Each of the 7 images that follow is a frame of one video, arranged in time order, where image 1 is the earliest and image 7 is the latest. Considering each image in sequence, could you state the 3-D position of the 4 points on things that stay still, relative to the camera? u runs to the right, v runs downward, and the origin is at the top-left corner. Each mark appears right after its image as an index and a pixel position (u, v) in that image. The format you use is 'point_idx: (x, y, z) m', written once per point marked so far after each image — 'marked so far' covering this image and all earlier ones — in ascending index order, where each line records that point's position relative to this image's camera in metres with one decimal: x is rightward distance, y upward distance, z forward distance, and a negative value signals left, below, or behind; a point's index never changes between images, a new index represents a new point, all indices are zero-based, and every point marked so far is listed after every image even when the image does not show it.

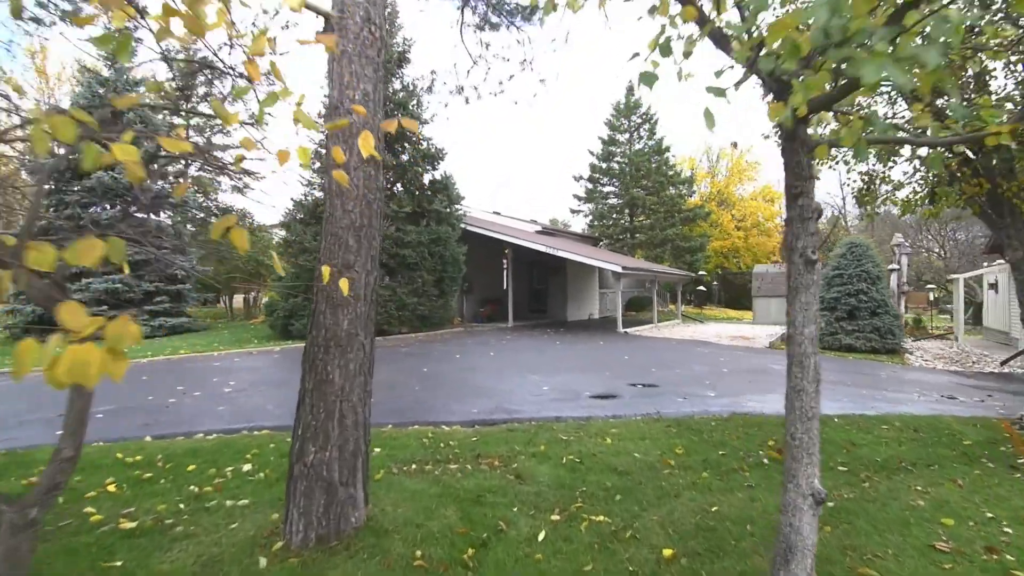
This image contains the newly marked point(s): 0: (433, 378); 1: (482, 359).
0: (-1.6, -1.9, +7.5) m
1: (-0.8, -1.8, +9.1) m
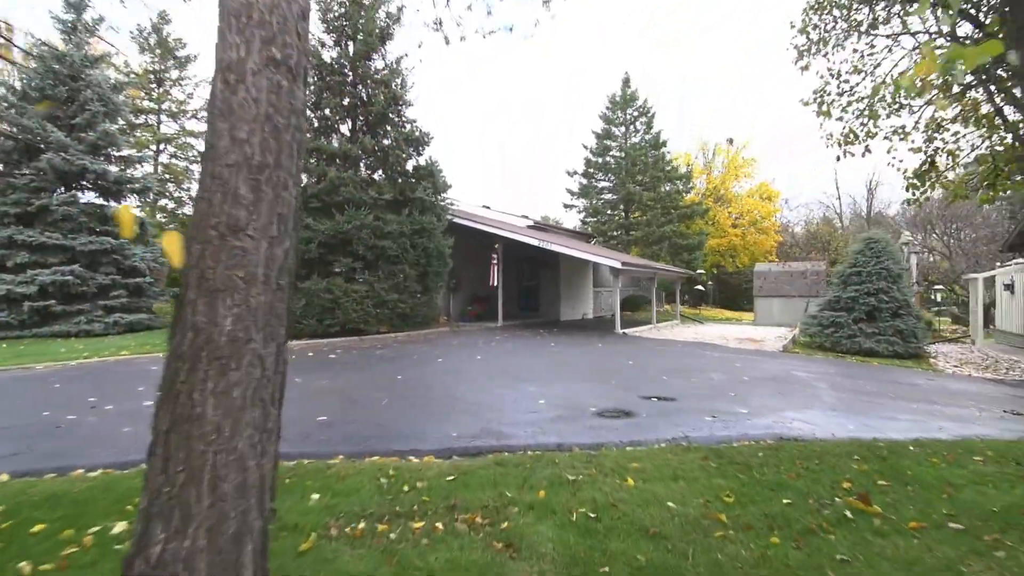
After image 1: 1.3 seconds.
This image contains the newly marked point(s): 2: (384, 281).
0: (-1.8, -1.7, +6.3) m
1: (-1.0, -1.7, +7.9) m
2: (-4.5, +0.3, +12.6) m
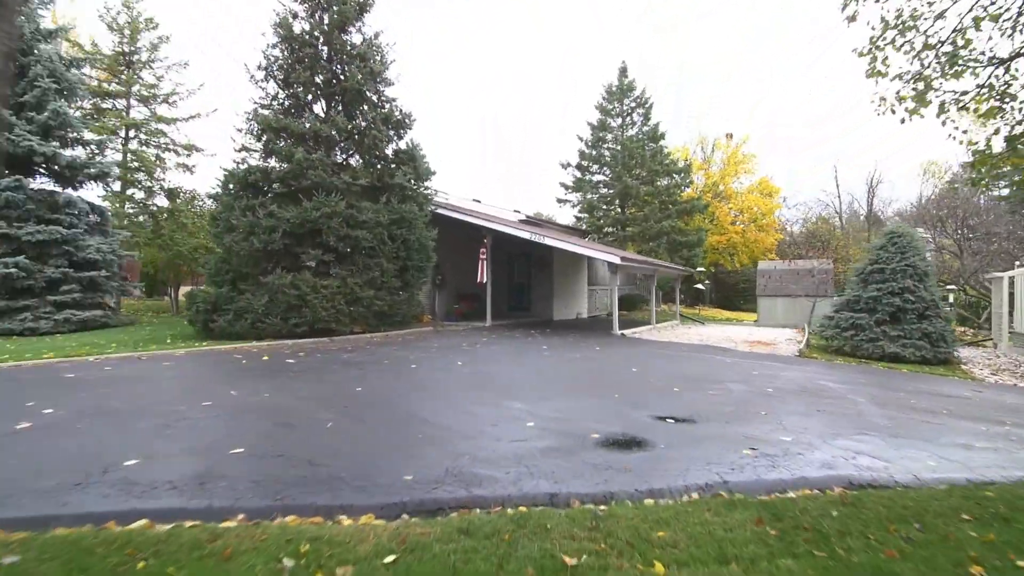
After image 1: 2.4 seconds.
0: (-2.1, -1.6, +5.1) m
1: (-1.2, -1.6, +6.8) m
2: (-4.9, +0.4, +11.4) m
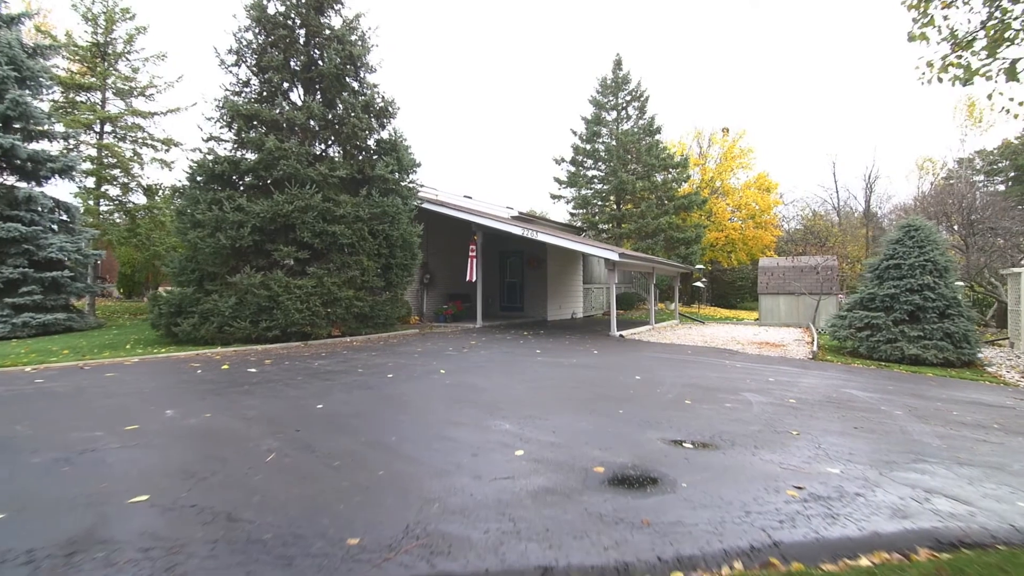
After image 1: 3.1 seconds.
0: (-2.2, -1.6, +4.3) m
1: (-1.4, -1.6, +6.0) m
2: (-5.2, +0.4, +10.5) m
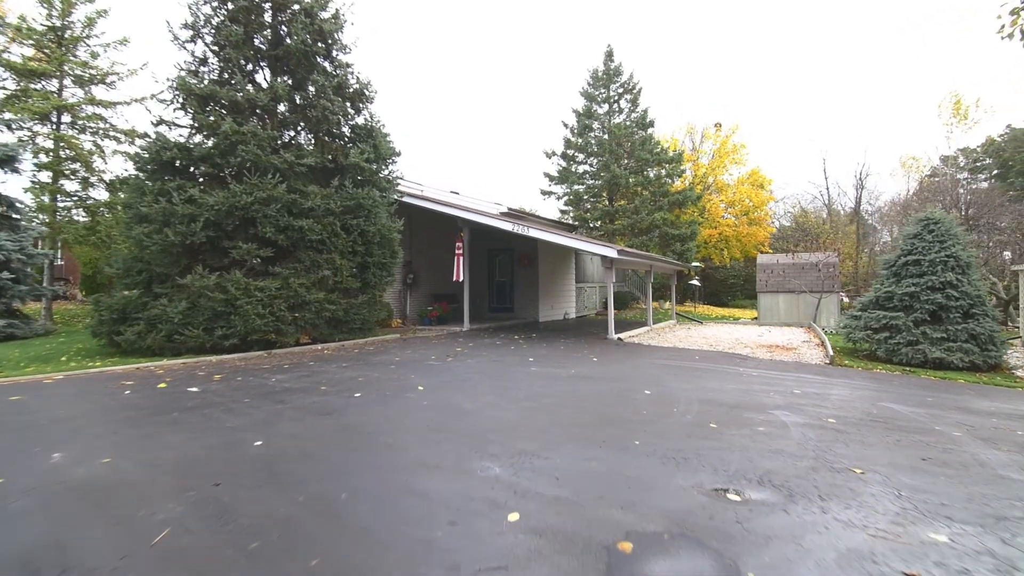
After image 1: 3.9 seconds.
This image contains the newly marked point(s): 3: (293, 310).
0: (-2.3, -1.7, +3.3) m
1: (-1.6, -1.6, +5.0) m
2: (-5.4, +0.4, +9.4) m
3: (-5.6, -0.6, +9.2) m
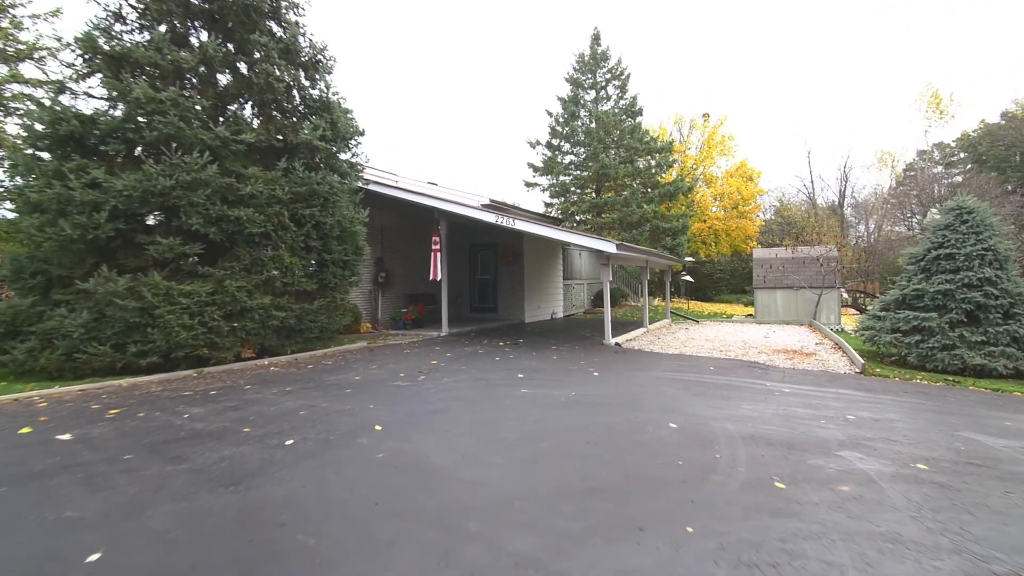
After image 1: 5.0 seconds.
0: (-2.3, -1.8, +1.9) m
1: (-1.7, -1.7, +3.6) m
2: (-5.8, +0.3, +7.8) m
3: (-6.0, -0.6, +7.6) m
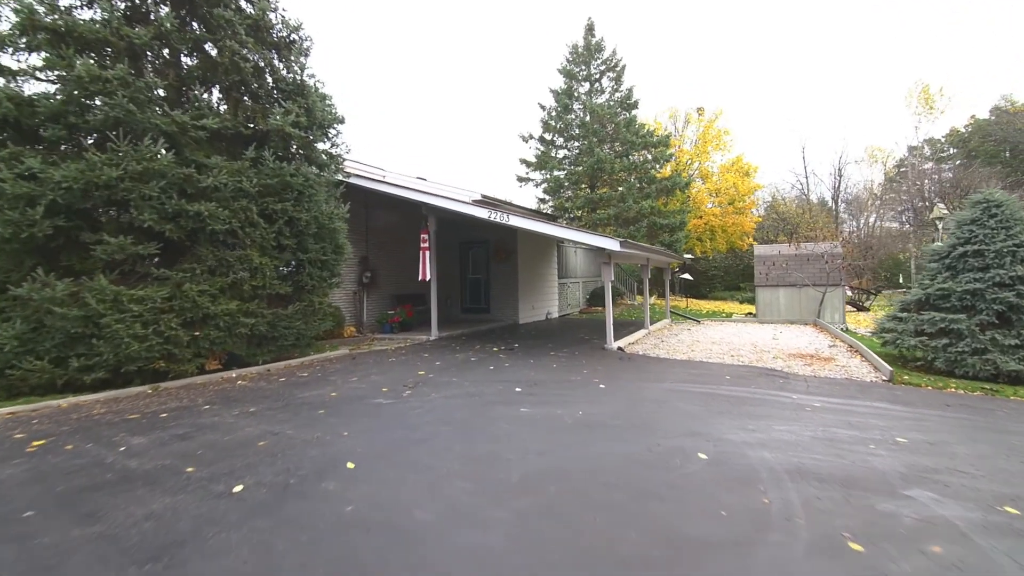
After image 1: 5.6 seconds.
0: (-2.3, -1.9, +1.1) m
1: (-1.7, -1.8, +2.9) m
2: (-5.9, +0.2, +7.0) m
3: (-6.0, -0.7, +6.8) m
